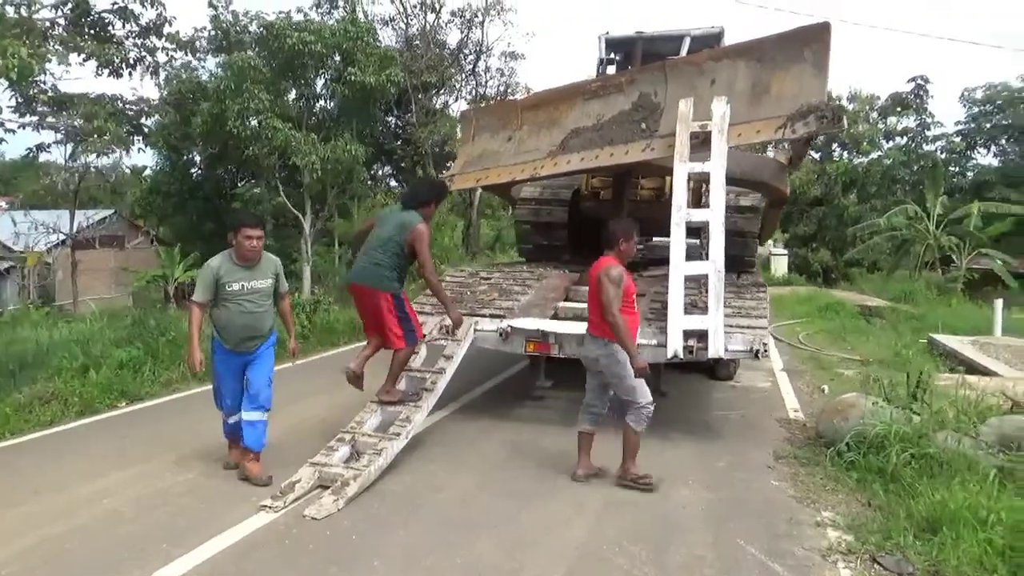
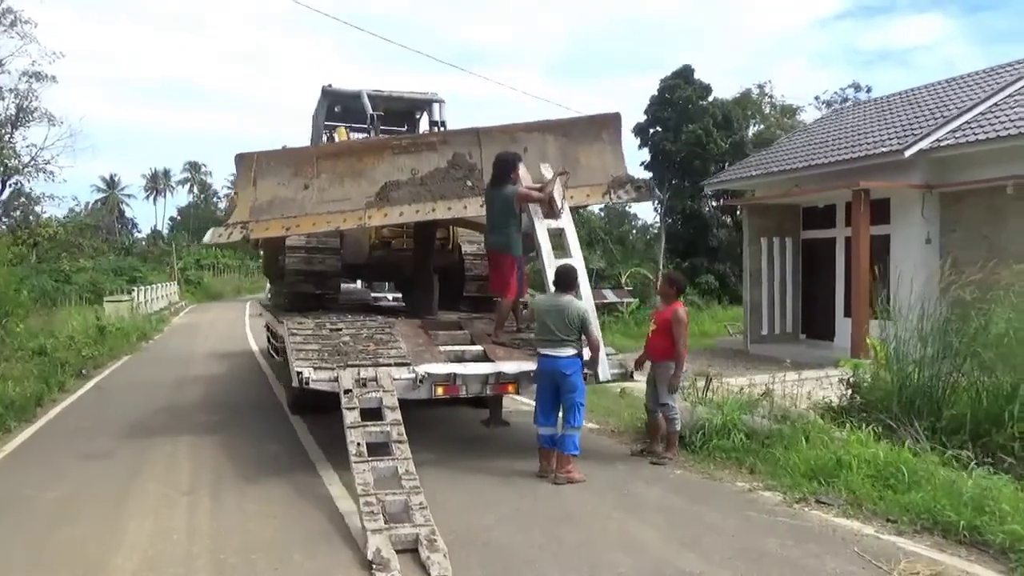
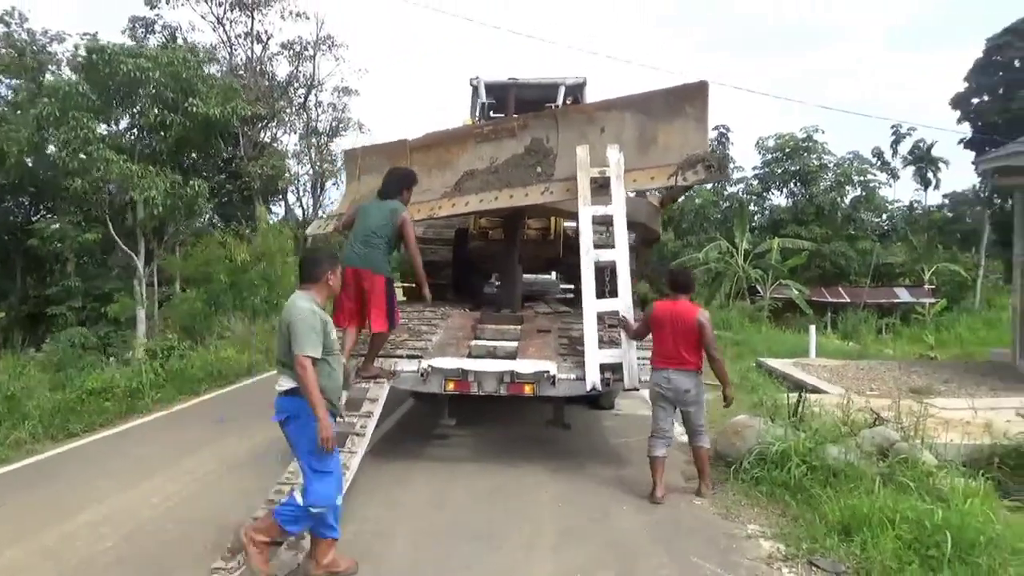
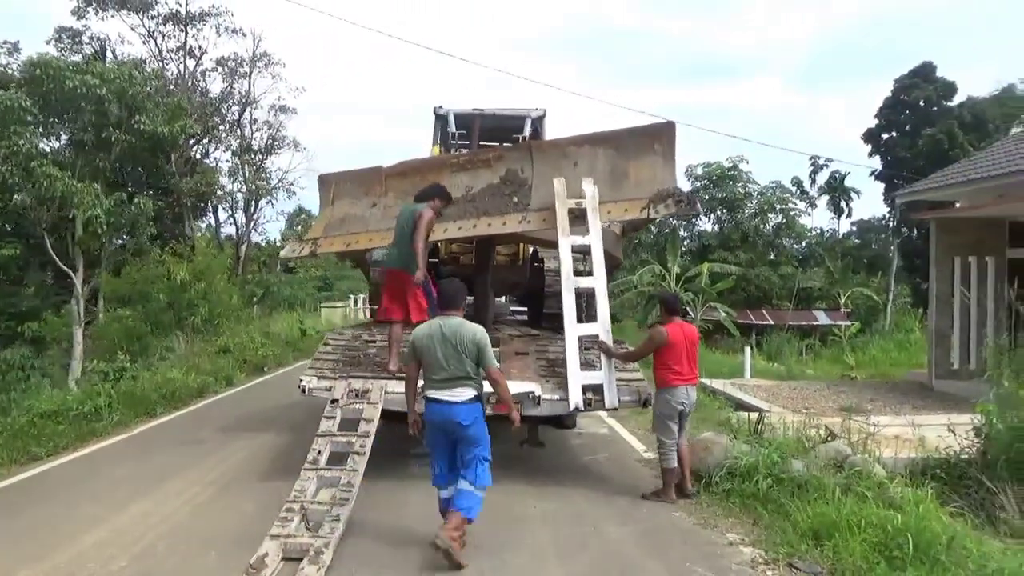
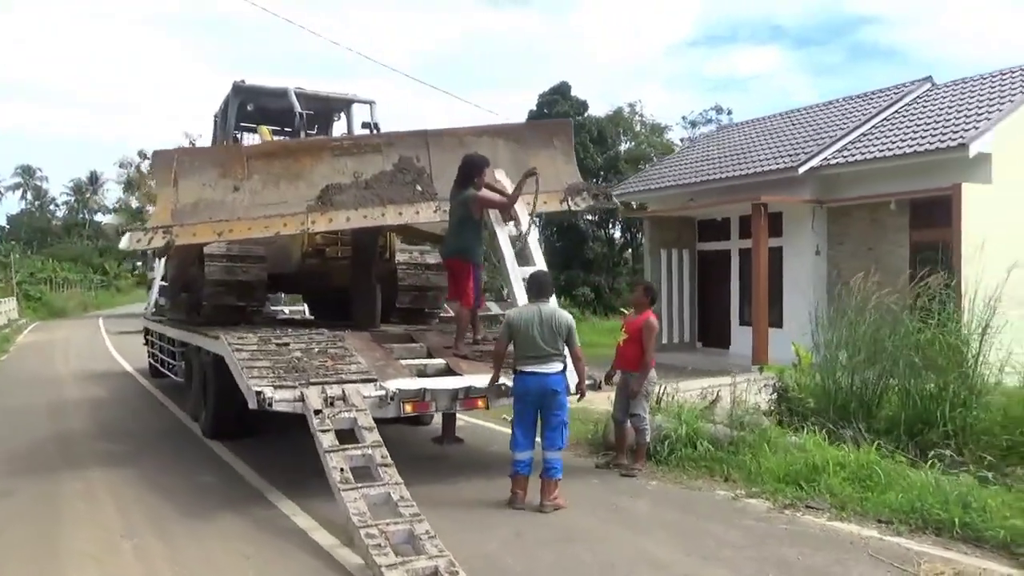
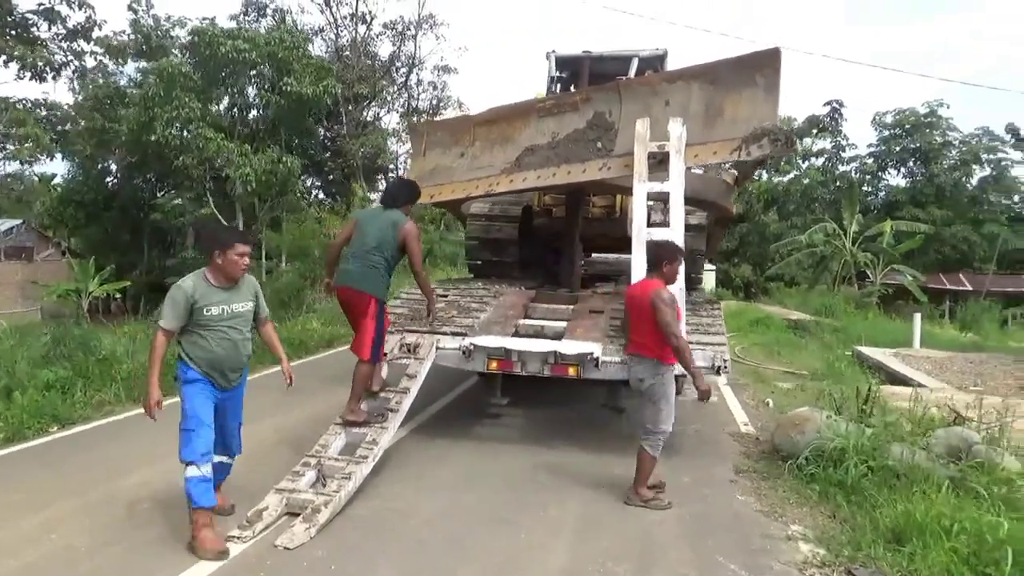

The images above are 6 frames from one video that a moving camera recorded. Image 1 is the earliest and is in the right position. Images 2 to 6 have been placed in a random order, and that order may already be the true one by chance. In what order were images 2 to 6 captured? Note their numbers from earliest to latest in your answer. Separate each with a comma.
6, 3, 4, 2, 5
